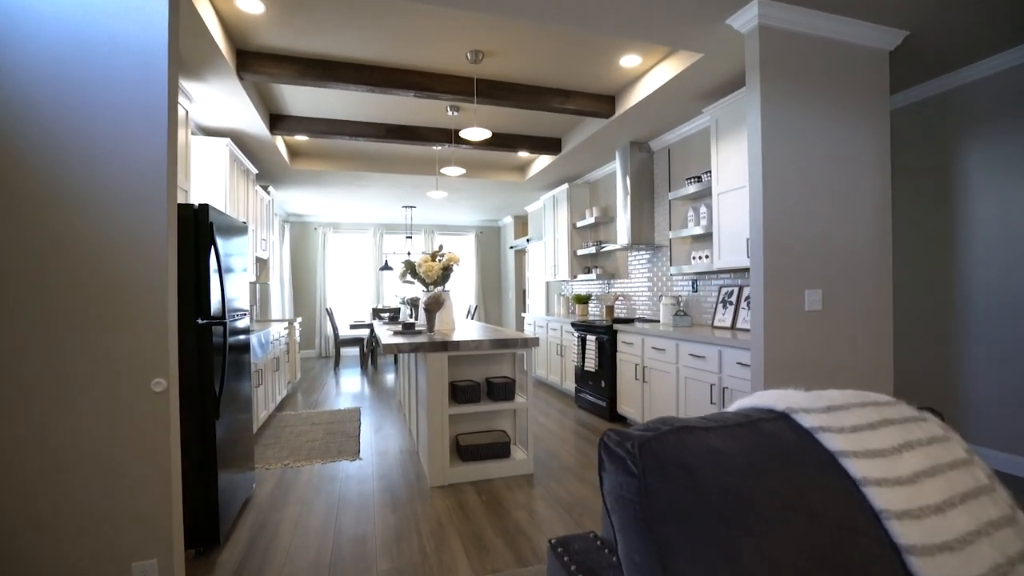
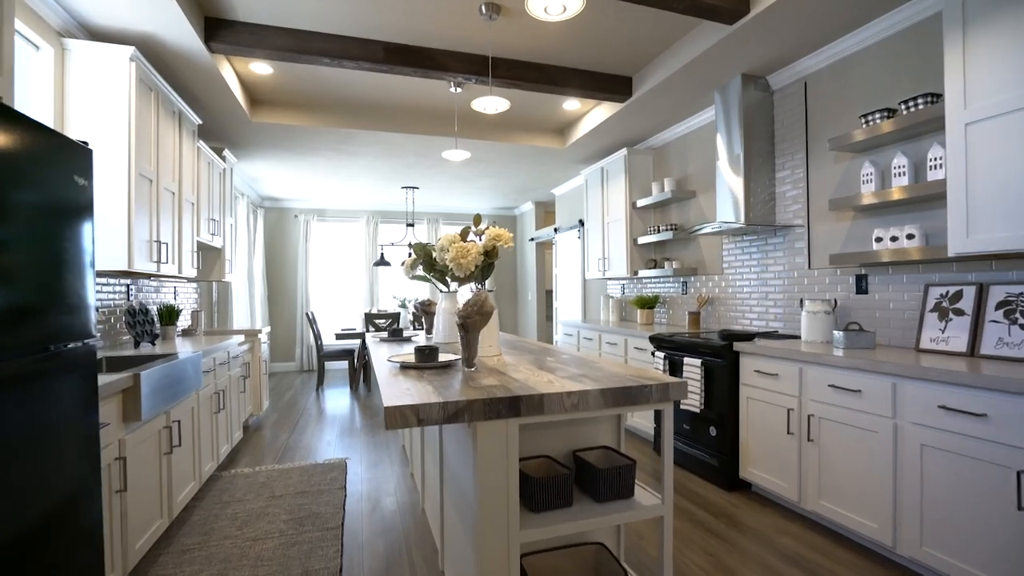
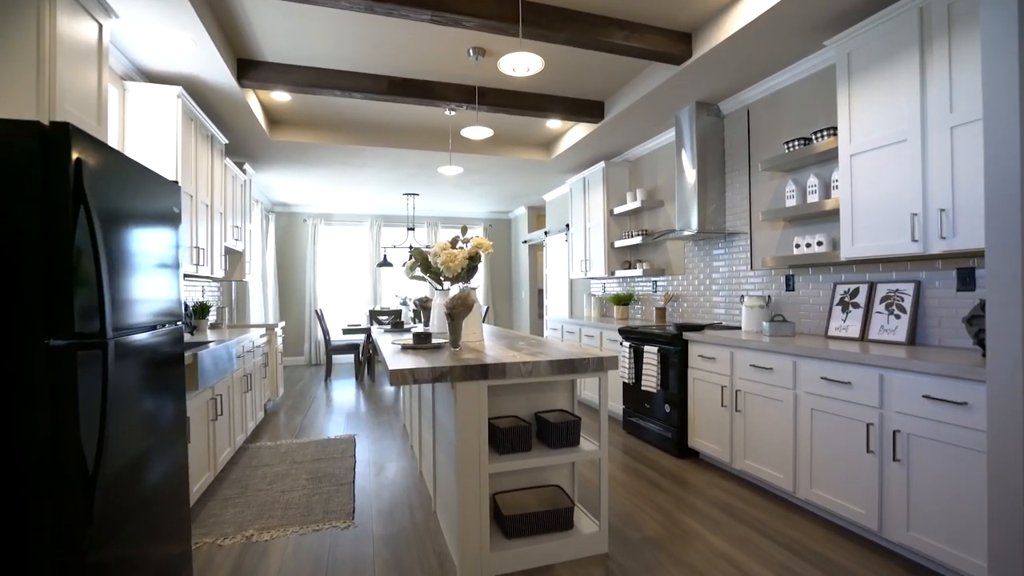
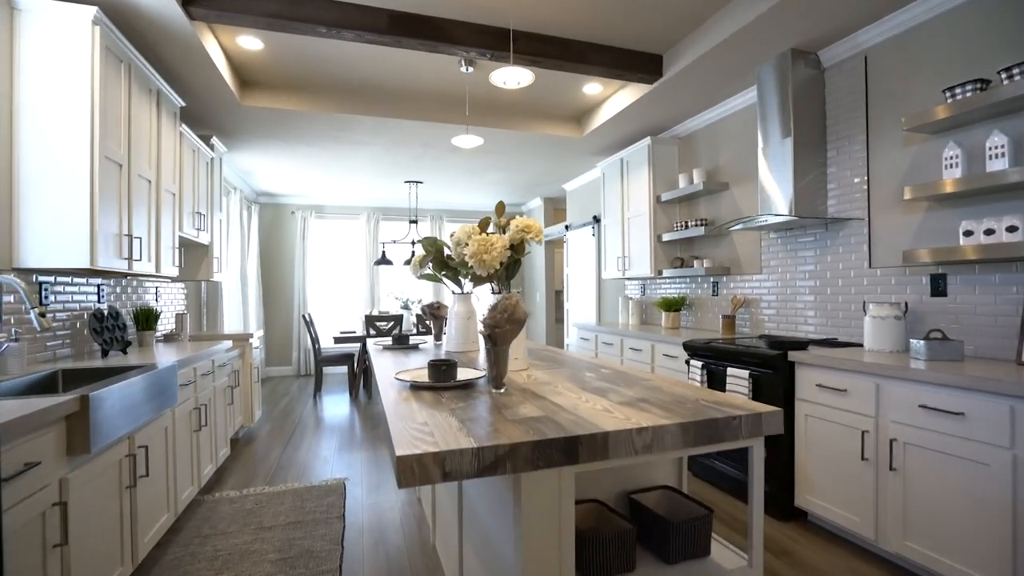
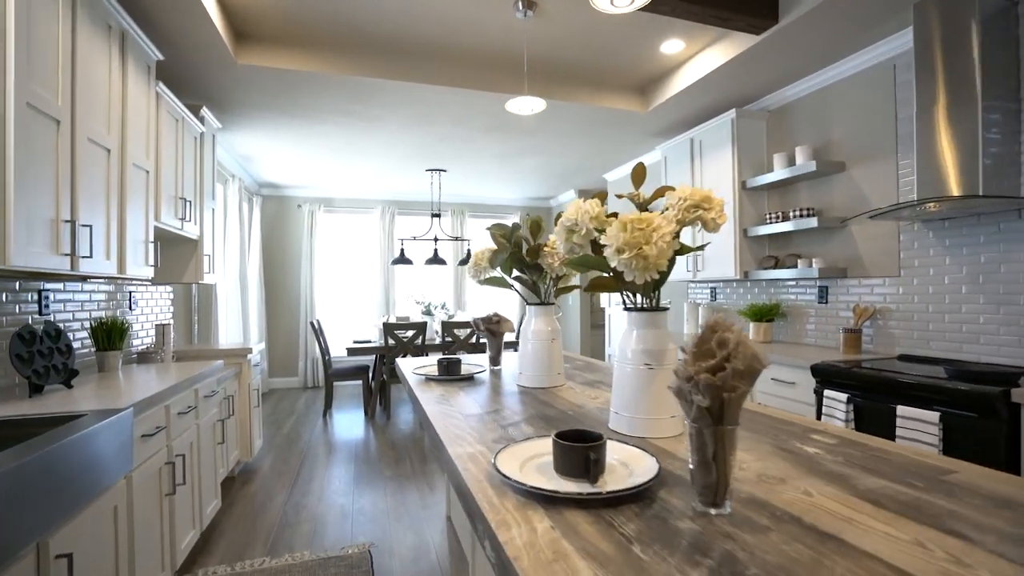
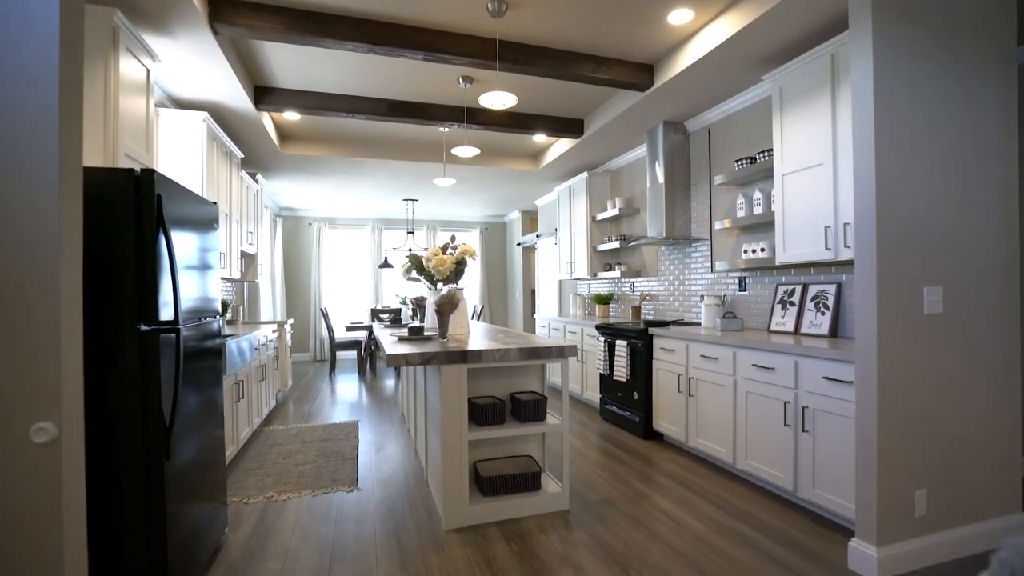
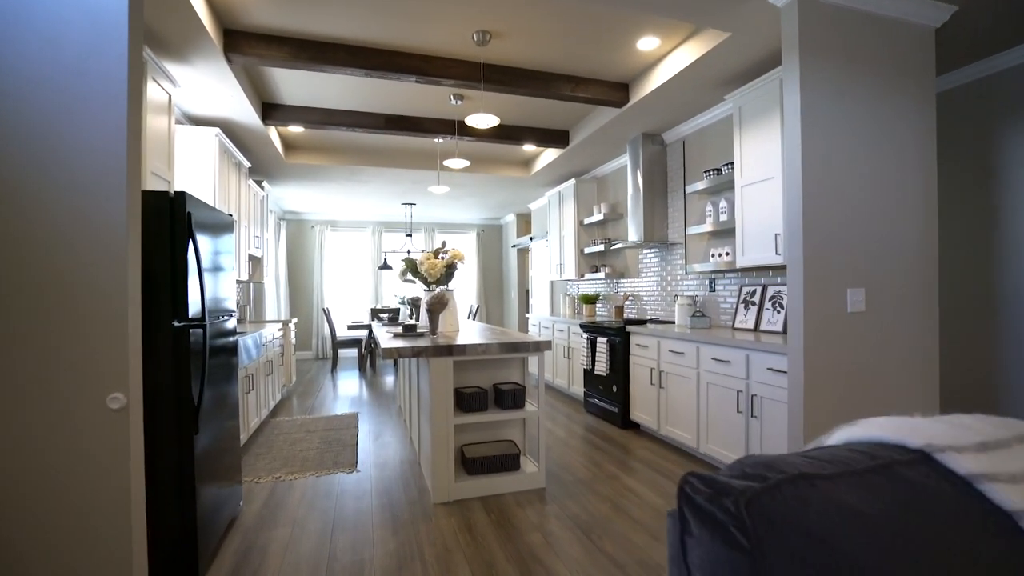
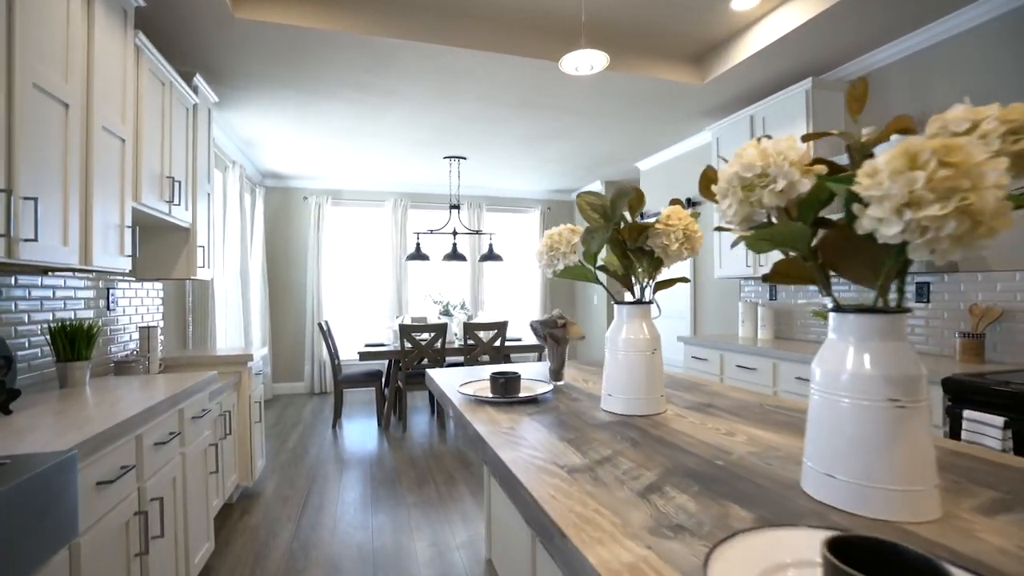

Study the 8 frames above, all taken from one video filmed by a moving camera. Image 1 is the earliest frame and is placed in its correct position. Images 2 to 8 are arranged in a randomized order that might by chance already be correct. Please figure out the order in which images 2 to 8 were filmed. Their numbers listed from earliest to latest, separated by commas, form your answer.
7, 6, 3, 2, 4, 5, 8
